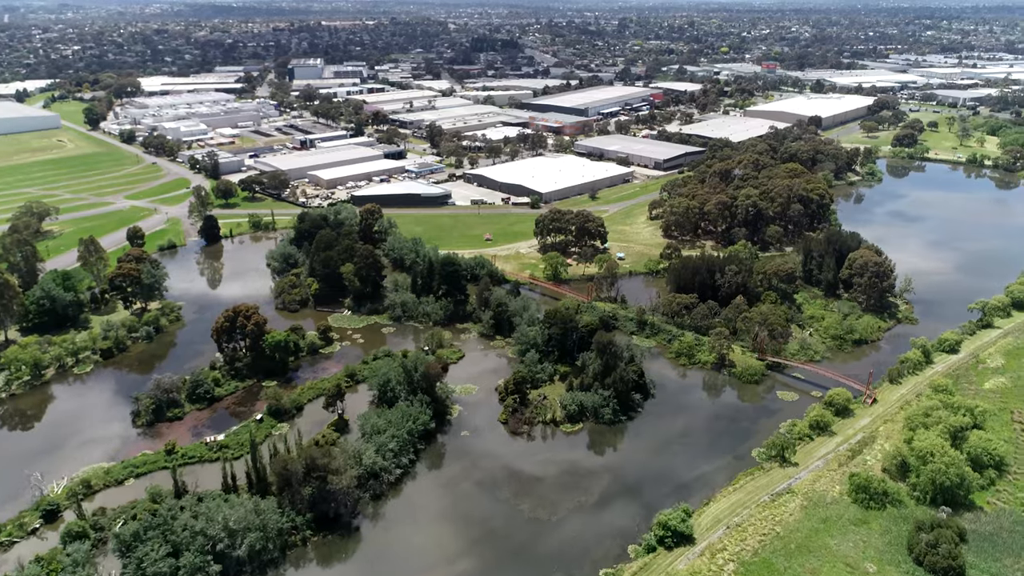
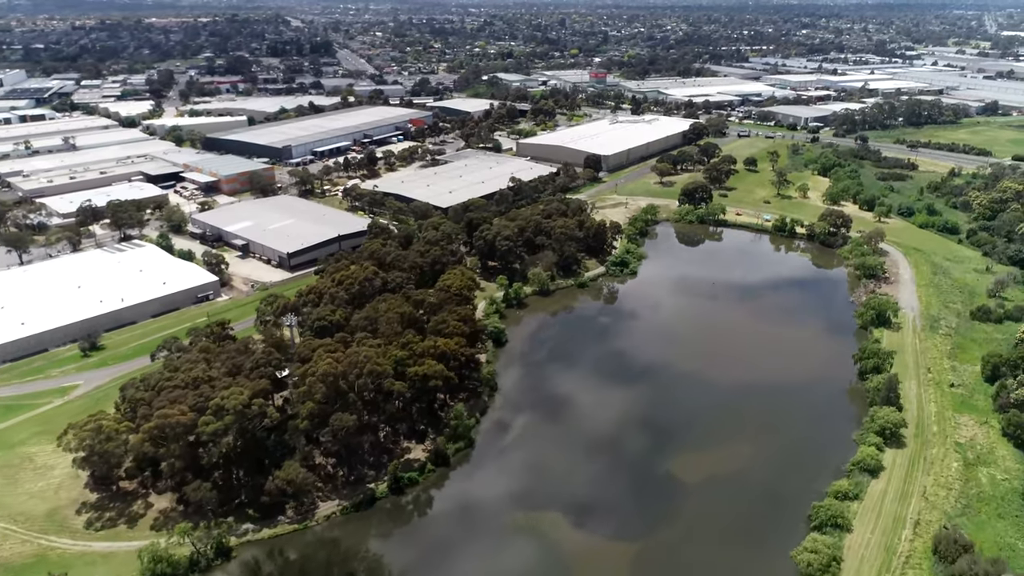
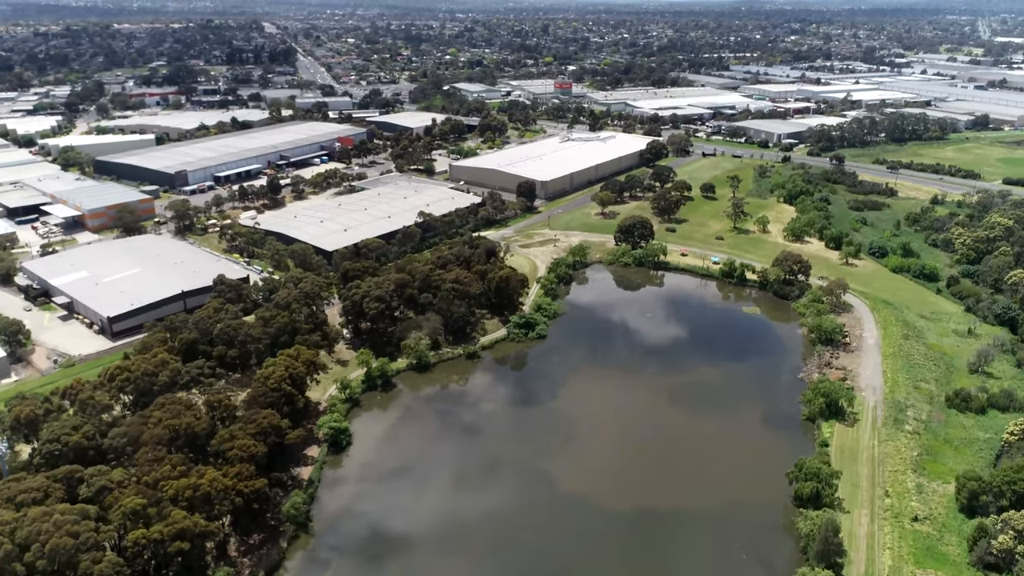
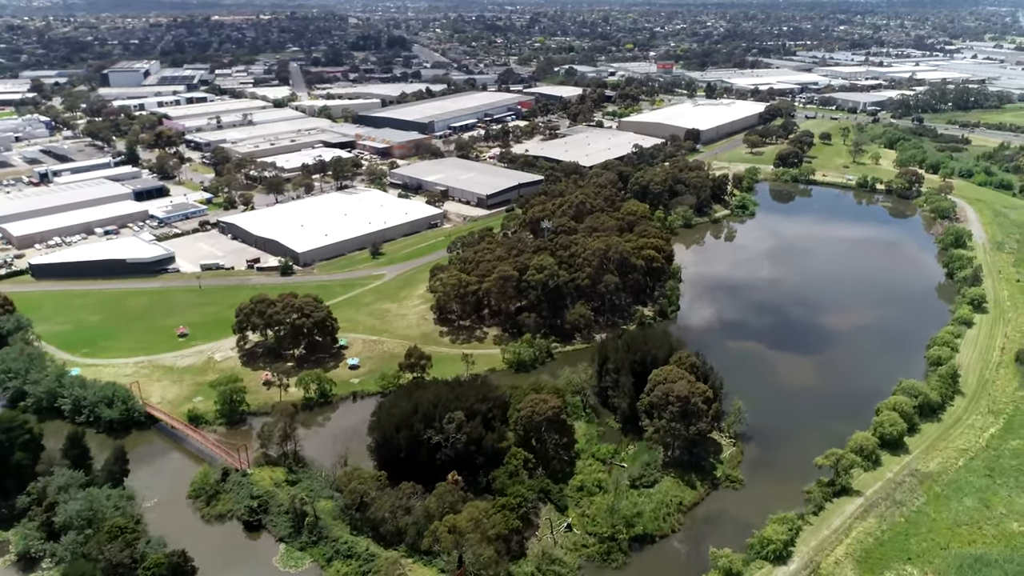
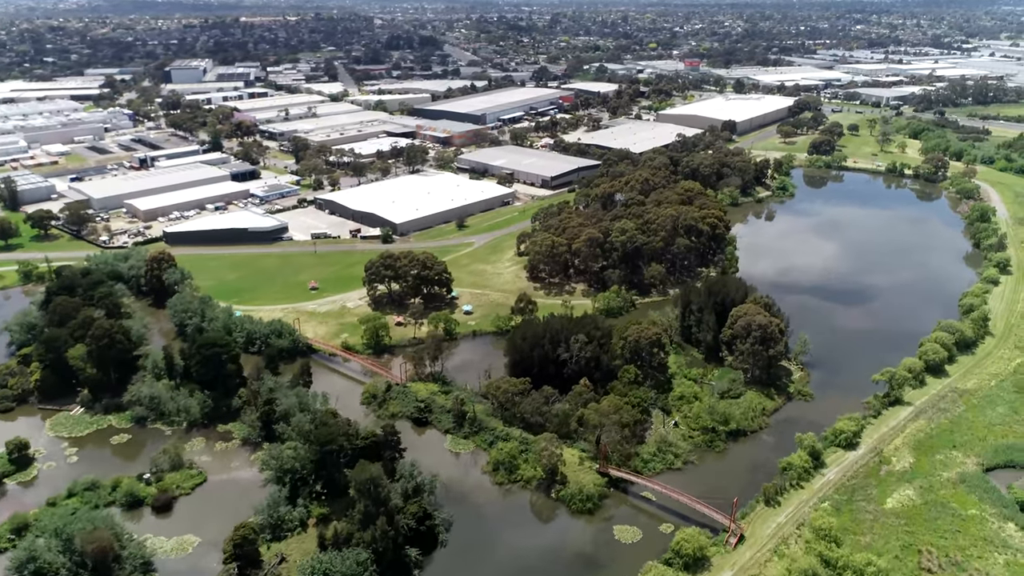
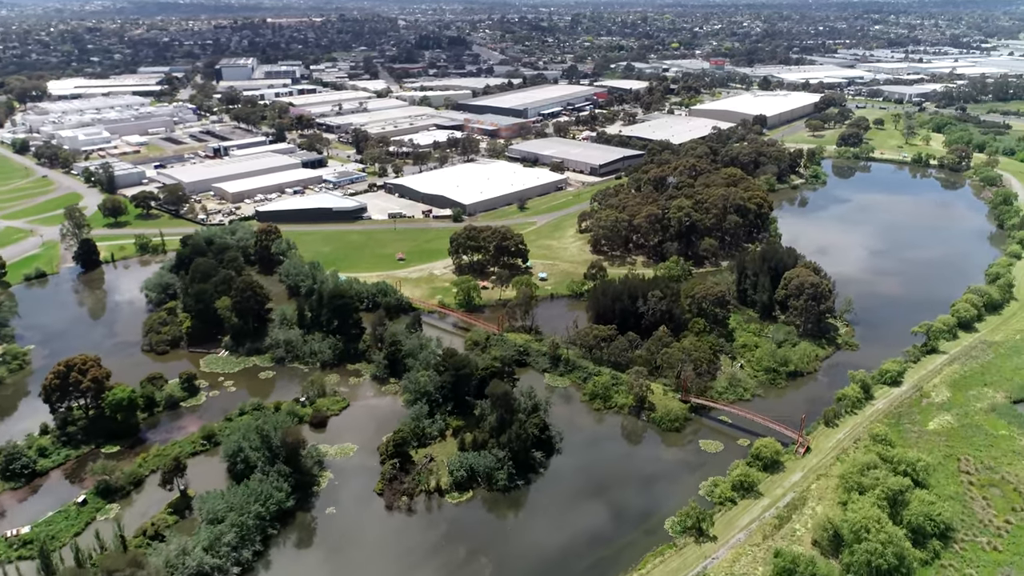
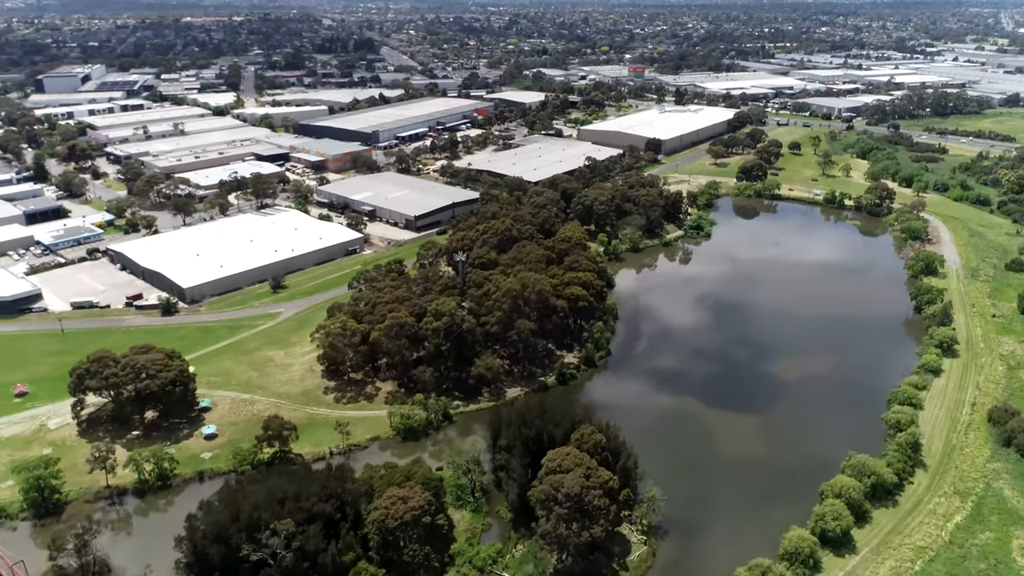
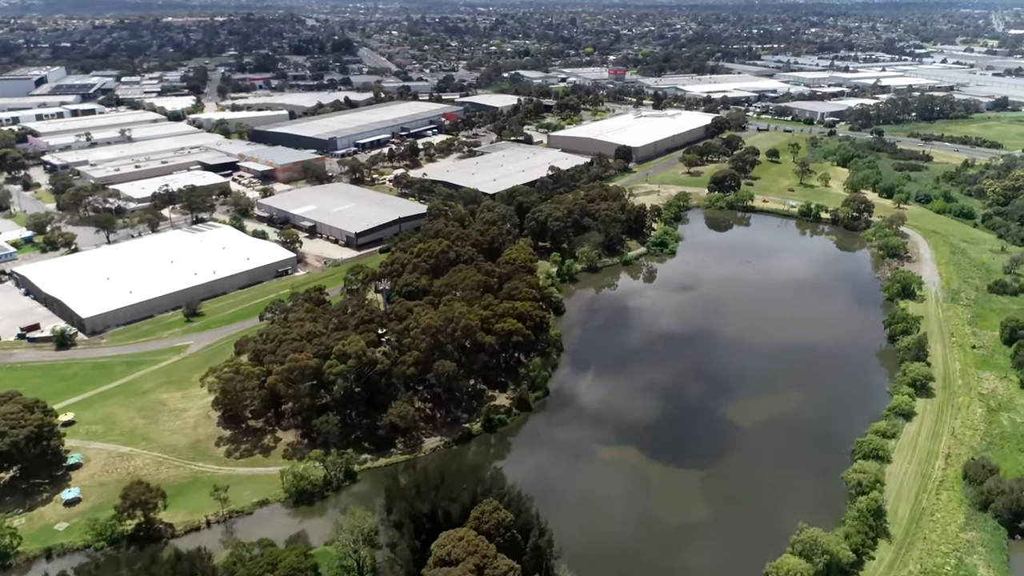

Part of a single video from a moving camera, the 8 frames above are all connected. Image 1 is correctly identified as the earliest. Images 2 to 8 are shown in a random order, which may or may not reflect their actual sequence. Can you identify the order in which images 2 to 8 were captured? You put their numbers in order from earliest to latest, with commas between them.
6, 5, 4, 7, 8, 2, 3
